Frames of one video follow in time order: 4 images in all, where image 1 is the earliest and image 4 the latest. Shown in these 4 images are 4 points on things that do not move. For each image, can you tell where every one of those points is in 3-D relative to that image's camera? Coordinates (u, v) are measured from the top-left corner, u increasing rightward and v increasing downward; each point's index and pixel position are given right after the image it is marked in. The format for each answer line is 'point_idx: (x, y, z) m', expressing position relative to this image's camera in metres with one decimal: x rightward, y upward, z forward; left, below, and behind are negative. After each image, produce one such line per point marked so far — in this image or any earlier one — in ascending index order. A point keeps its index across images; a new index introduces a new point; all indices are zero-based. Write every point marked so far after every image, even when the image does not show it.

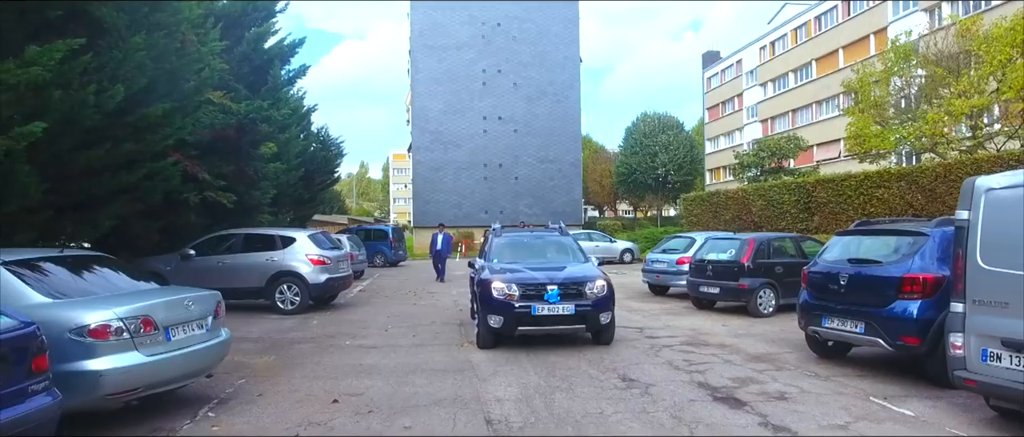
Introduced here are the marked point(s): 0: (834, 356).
0: (+4.5, -1.9, +7.0) m
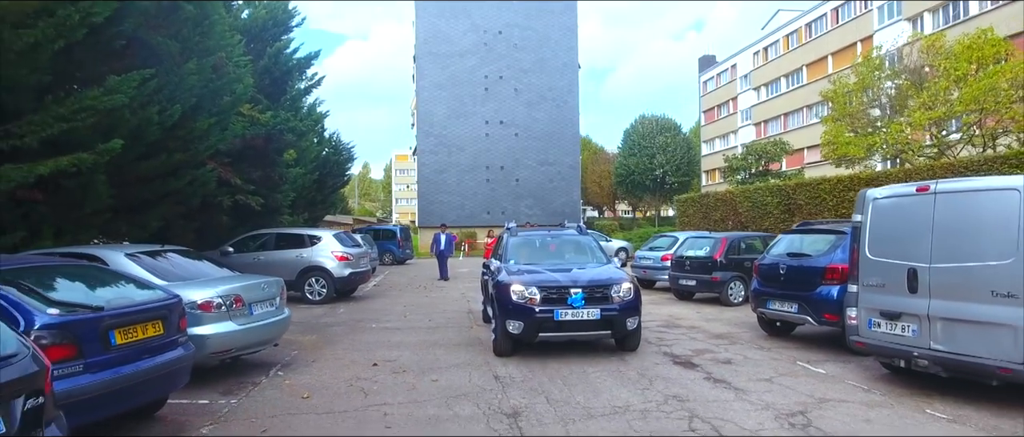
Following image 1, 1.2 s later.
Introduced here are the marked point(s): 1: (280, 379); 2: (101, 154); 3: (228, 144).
0: (+4.5, -1.9, +8.4) m
1: (-3.0, -2.1, +6.5) m
2: (-7.5, +1.2, +9.1) m
3: (-8.3, +2.2, +14.6) m
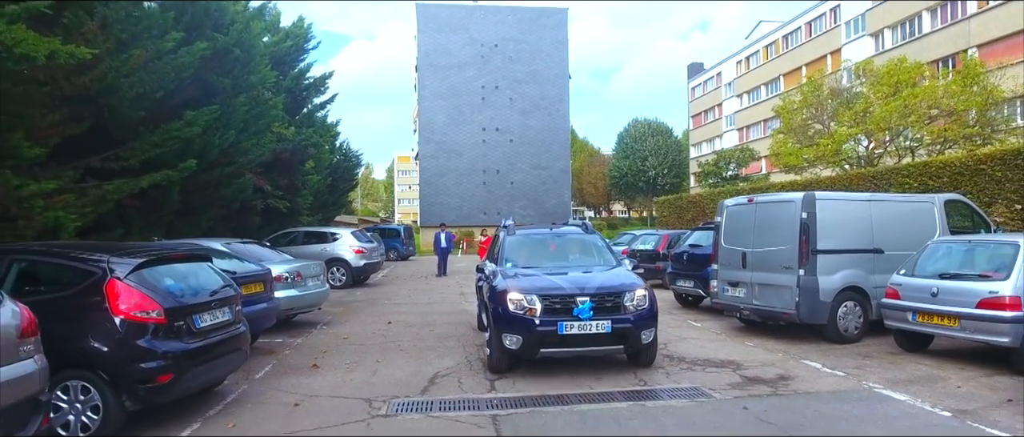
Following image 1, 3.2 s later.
0: (+4.0, -2.0, +11.4) m
1: (-3.5, -2.1, +9.5) m
2: (-8.0, +1.1, +12.1) m
3: (-8.8, +2.2, +17.6) m
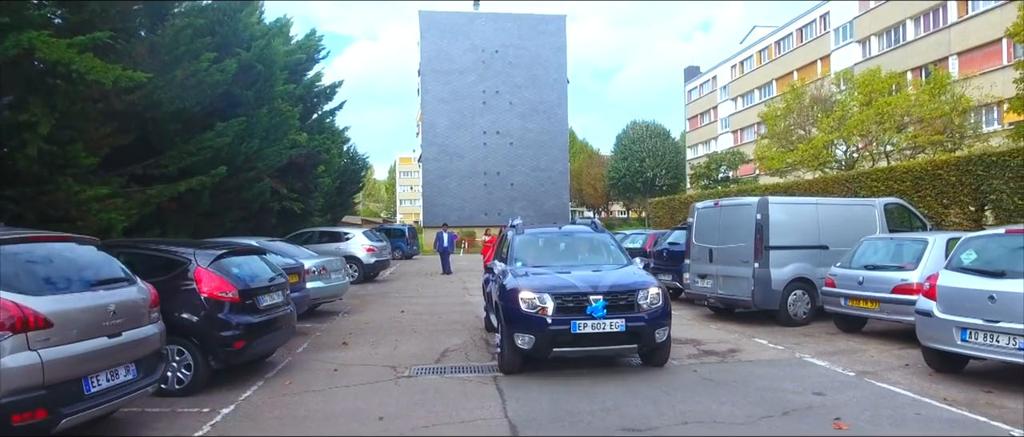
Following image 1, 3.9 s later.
0: (+4.0, -2.0, +12.7) m
1: (-3.6, -2.1, +10.8) m
2: (-8.0, +1.1, +13.4) m
3: (-8.8, +2.1, +18.9) m
